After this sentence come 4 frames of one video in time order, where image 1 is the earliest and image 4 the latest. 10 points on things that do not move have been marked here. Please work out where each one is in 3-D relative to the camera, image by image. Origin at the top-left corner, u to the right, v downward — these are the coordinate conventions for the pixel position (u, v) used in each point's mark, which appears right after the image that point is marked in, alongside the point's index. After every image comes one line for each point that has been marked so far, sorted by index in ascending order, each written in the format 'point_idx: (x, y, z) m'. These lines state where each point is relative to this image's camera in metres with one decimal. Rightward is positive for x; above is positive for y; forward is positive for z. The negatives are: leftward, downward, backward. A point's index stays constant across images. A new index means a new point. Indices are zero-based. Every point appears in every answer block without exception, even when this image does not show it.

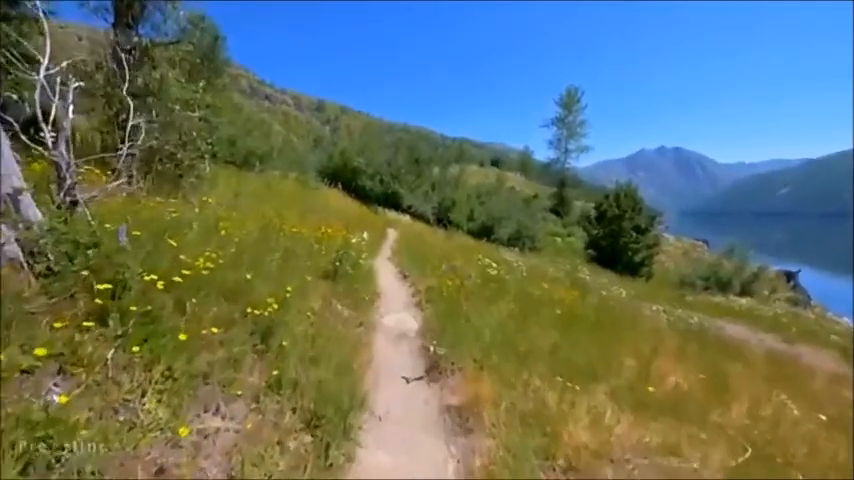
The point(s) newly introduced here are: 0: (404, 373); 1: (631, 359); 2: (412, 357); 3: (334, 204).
0: (-0.3, -1.7, +4.7) m
1: (+2.1, -1.2, +4.0) m
2: (-0.2, -1.6, +5.1) m
3: (-4.1, +1.6, +17.1) m
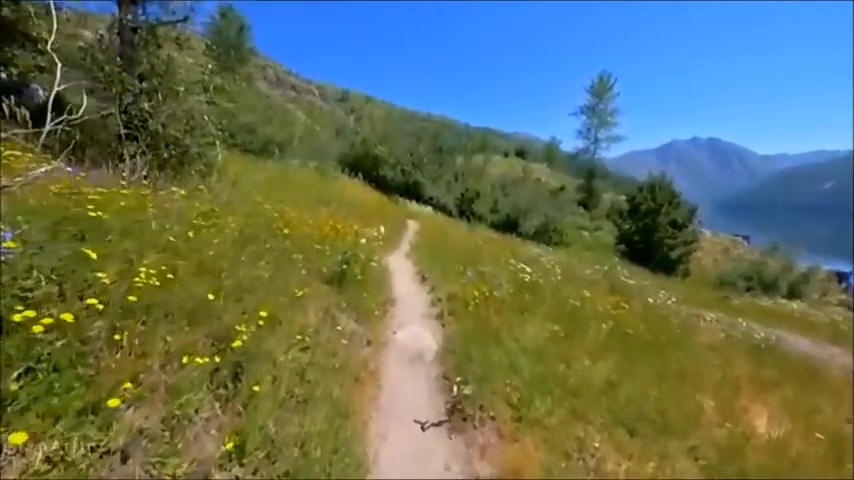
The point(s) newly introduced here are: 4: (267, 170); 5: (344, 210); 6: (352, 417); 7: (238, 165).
0: (-0.1, -1.7, +3.9) m
1: (+2.3, -1.3, +3.1) m
2: (0.0, -1.6, +4.3) m
3: (-3.2, +1.9, +16.5) m
4: (-6.6, +2.9, +16.1) m
5: (-2.8, +1.0, +13.2) m
6: (-0.7, -1.6, +3.7) m
7: (-7.0, +2.7, +14.6) m
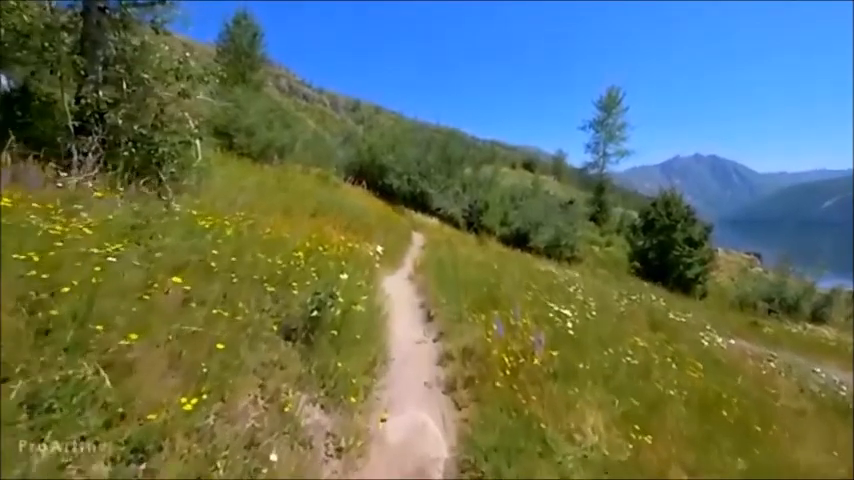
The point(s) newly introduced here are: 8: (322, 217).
0: (-0.1, -2.0, +2.5) m
1: (+2.3, -1.6, +1.7) m
2: (+0.1, -1.9, +2.9) m
3: (-2.9, +1.4, +15.2) m
4: (-6.3, +2.5, +14.9) m
5: (-2.6, +0.6, +11.9) m
6: (-0.7, -1.8, +2.3) m
7: (-6.7, +2.4, +13.3) m
8: (-3.0, +0.6, +11.3) m
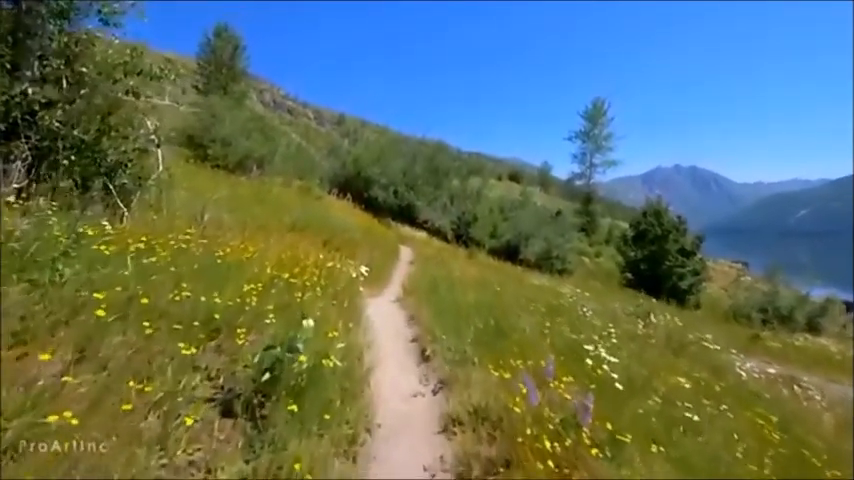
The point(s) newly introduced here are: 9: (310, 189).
0: (0.0, -2.1, +1.6) m
1: (+2.4, -1.7, +0.8) m
2: (+0.1, -2.0, +2.0) m
3: (-3.3, +0.8, +14.2) m
4: (-6.7, +1.9, +13.9) m
5: (-2.9, +0.1, +11.0) m
6: (-0.6, -2.0, +1.3) m
7: (-7.0, +1.8, +12.3) m
8: (-3.3, +0.2, +10.3) m
9: (-5.8, +2.5, +19.6) m
